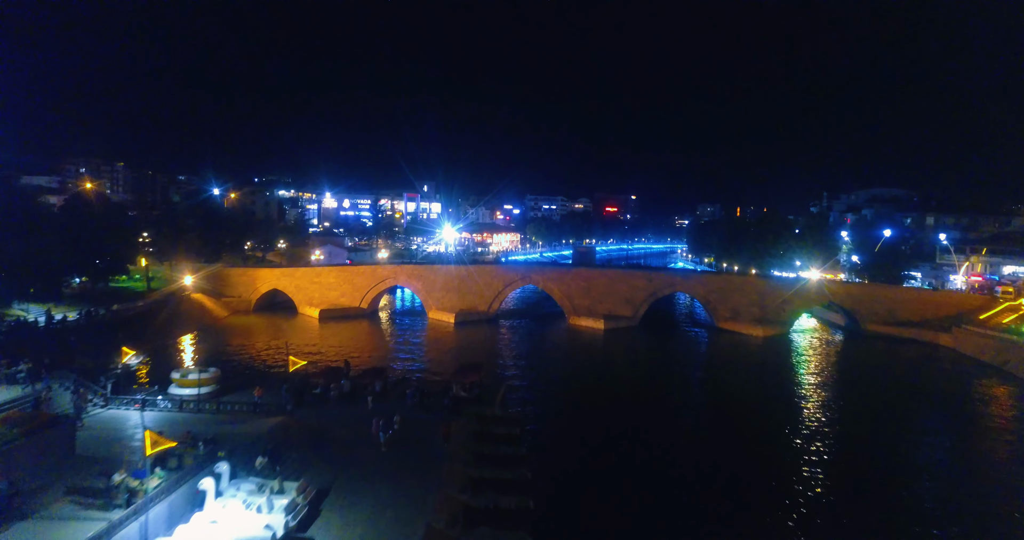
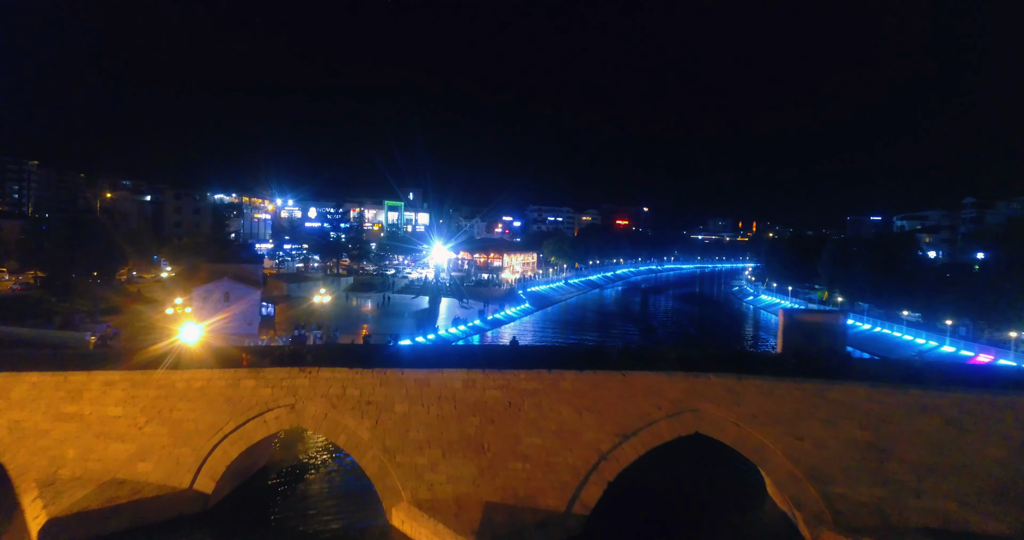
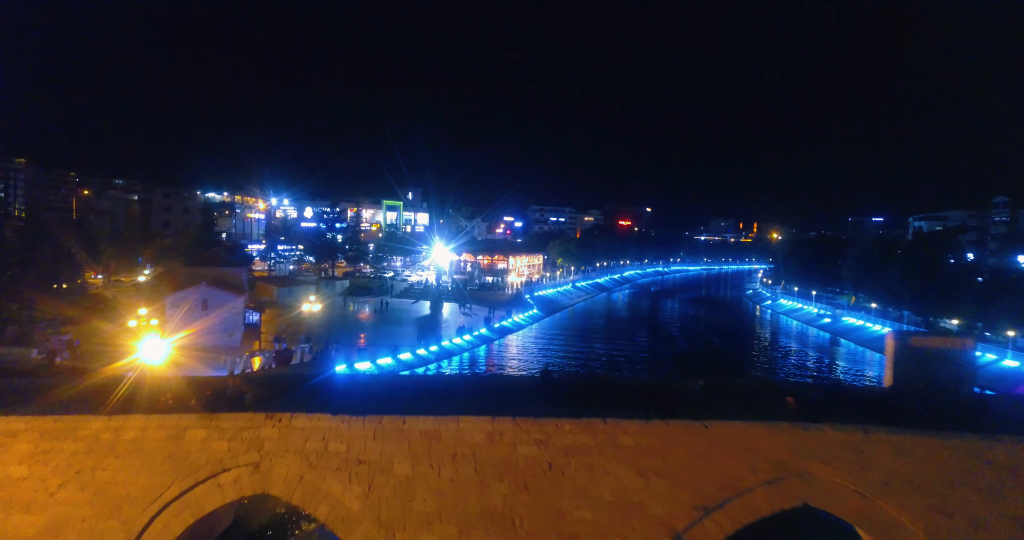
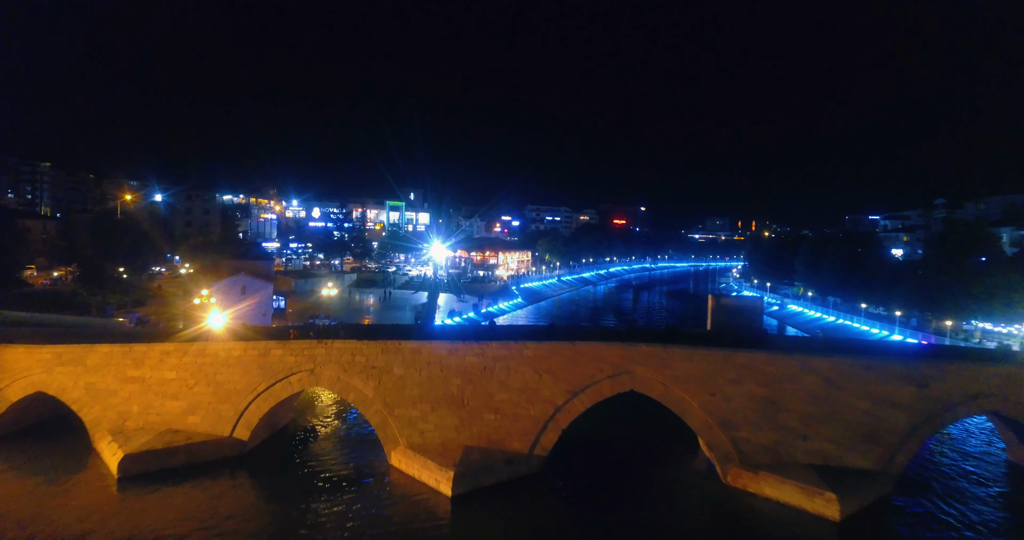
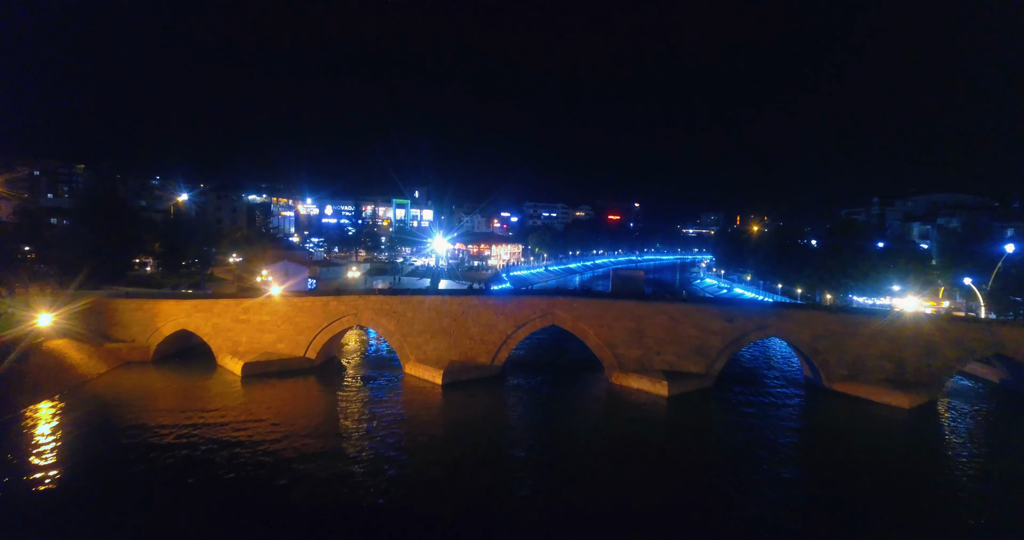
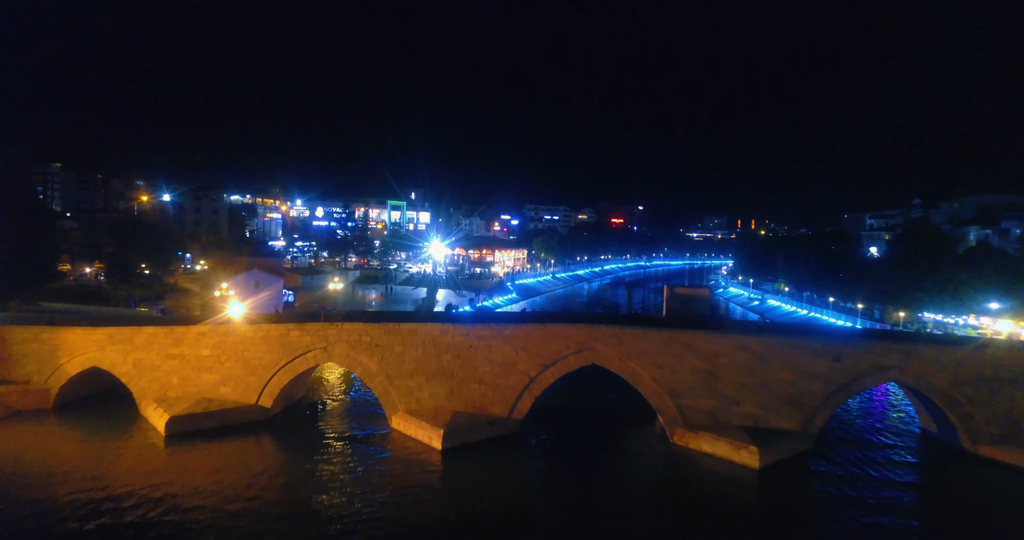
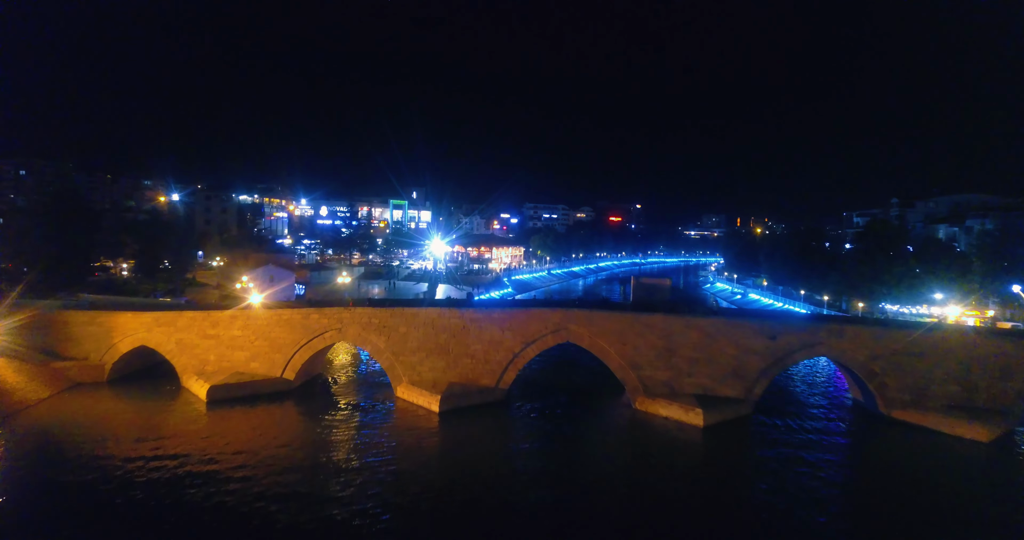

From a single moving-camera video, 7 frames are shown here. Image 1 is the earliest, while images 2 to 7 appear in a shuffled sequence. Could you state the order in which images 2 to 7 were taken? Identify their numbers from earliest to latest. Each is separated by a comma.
5, 7, 6, 4, 2, 3
